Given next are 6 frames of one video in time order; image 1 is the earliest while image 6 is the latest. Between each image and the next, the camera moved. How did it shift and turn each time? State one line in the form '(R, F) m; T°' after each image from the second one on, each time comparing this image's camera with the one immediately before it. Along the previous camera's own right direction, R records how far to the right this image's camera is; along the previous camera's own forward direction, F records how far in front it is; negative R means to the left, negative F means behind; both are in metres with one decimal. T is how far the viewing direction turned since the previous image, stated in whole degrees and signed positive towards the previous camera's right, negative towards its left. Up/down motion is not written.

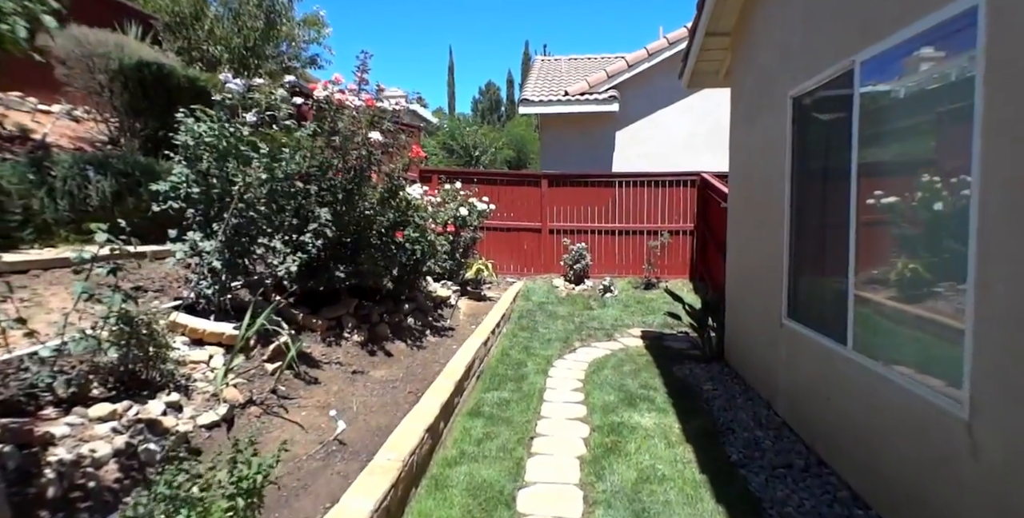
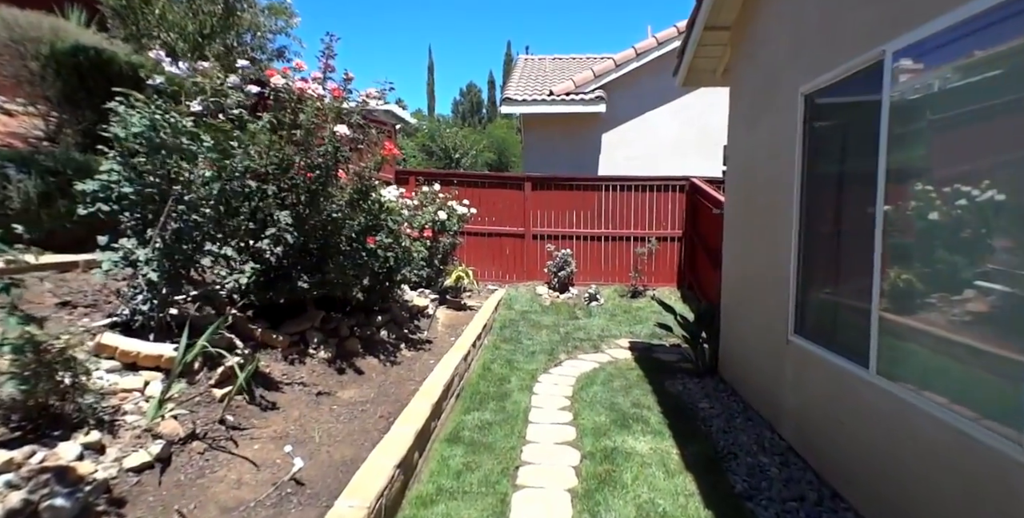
(0.0, +0.4) m; +2°
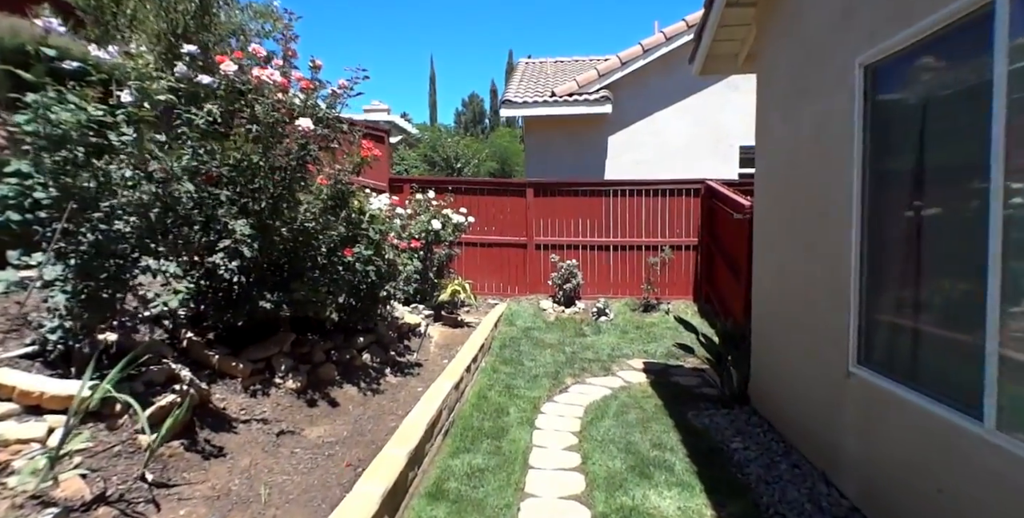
(+0.1, +0.6) m; -1°
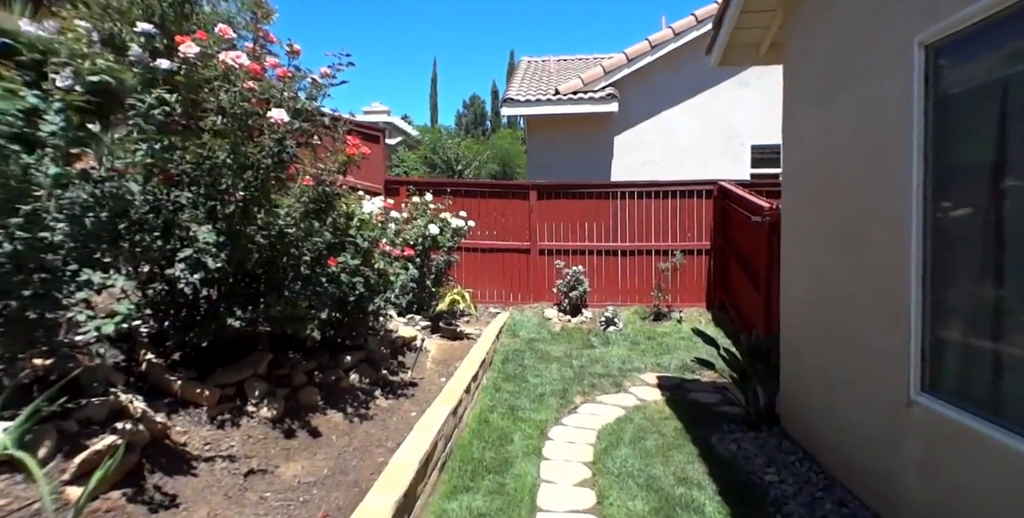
(0.0, +0.5) m; 0°
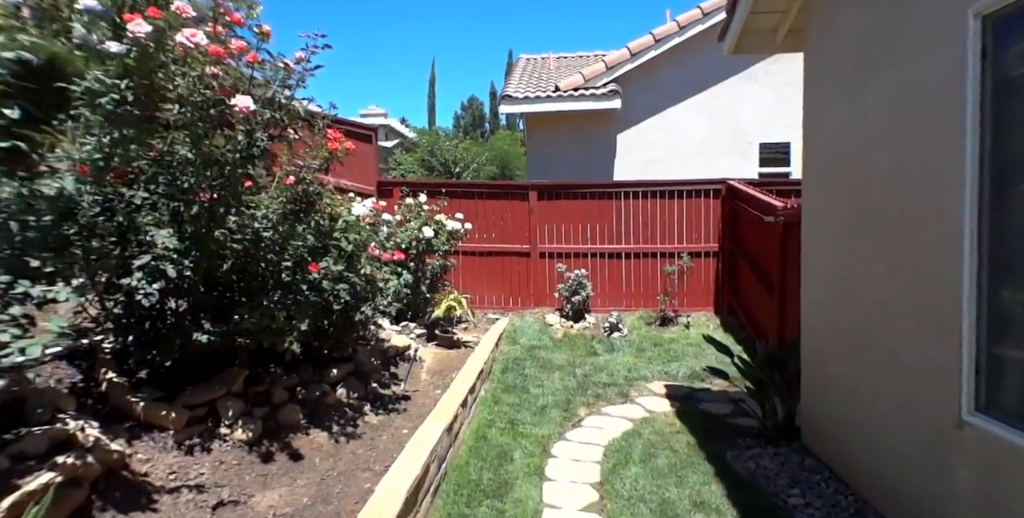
(0.0, +0.3) m; 0°
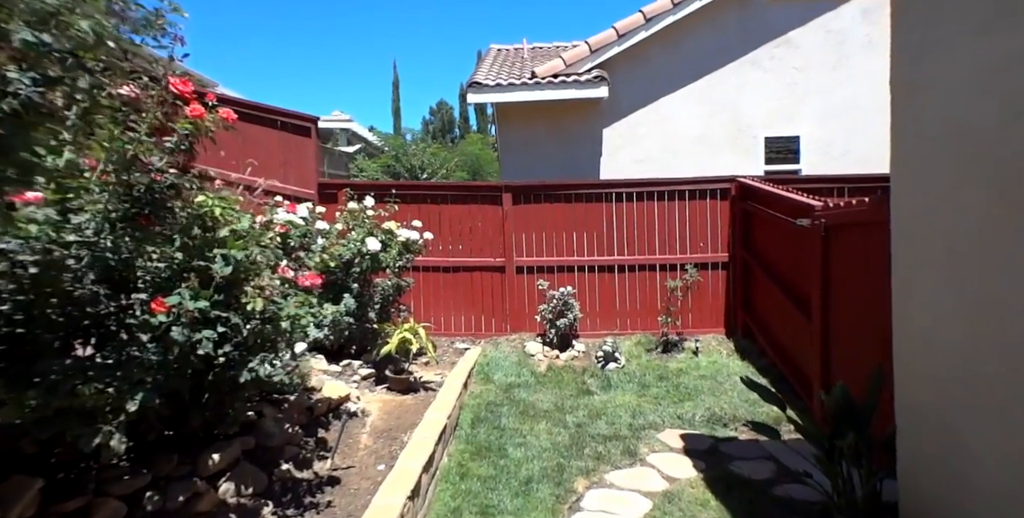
(0.0, +1.2) m; +3°
